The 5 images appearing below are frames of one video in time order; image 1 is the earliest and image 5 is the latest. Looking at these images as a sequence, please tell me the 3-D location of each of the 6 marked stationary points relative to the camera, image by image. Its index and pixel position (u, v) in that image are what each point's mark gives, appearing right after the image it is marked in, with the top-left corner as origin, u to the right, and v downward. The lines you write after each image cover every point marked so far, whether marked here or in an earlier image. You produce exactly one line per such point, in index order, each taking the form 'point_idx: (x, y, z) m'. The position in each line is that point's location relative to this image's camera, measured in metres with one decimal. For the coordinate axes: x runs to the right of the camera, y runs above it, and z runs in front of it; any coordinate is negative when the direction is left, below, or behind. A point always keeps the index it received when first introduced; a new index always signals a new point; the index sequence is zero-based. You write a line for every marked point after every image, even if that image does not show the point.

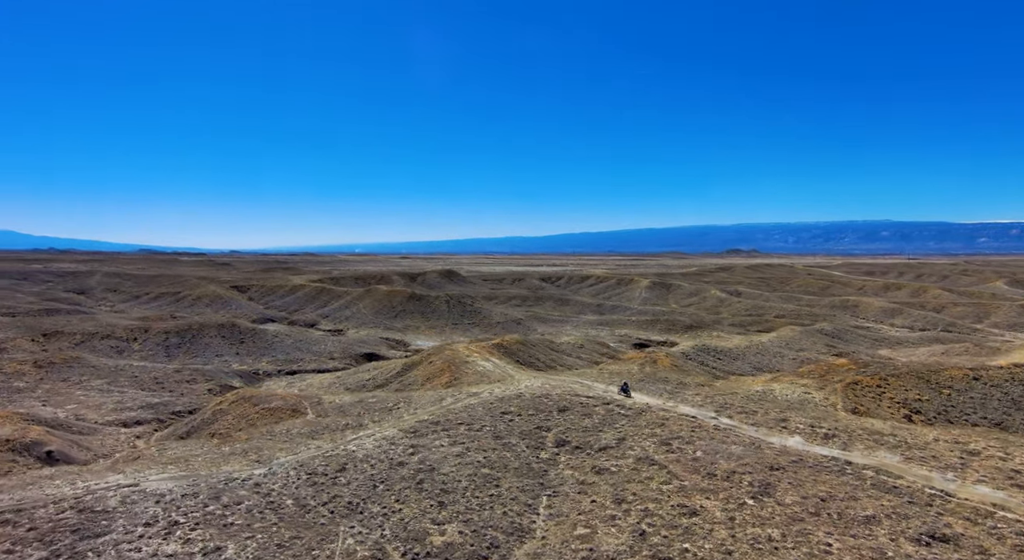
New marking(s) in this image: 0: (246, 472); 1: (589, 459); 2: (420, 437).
0: (-7.3, -5.3, +17.1) m
1: (+2.2, -5.0, +17.3) m
2: (-2.8, -4.8, +19.2) m
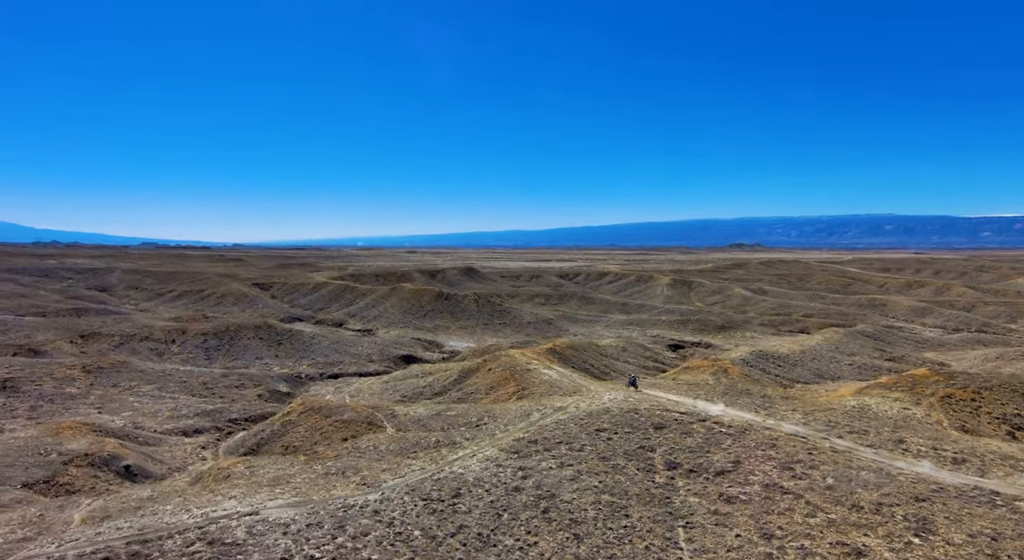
0: (-4.1, -5.8, +16.6) m
1: (+5.3, -5.5, +16.8) m
2: (+0.4, -5.3, +18.6) m
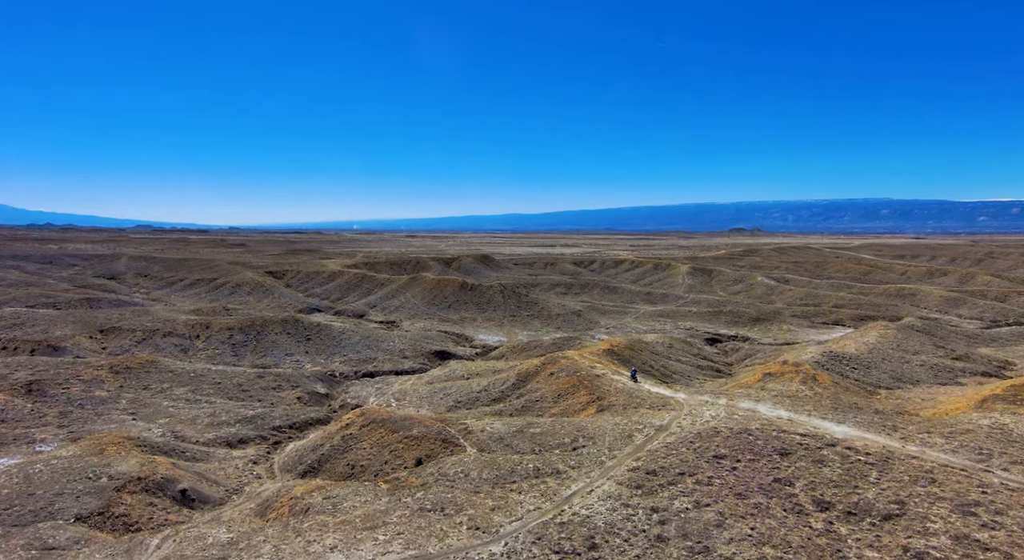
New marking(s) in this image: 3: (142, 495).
0: (-0.8, -6.1, +14.4) m
1: (+8.7, -5.9, +14.6) m
2: (+3.7, -5.7, +16.4) m
3: (-11.7, -6.8, +19.7) m
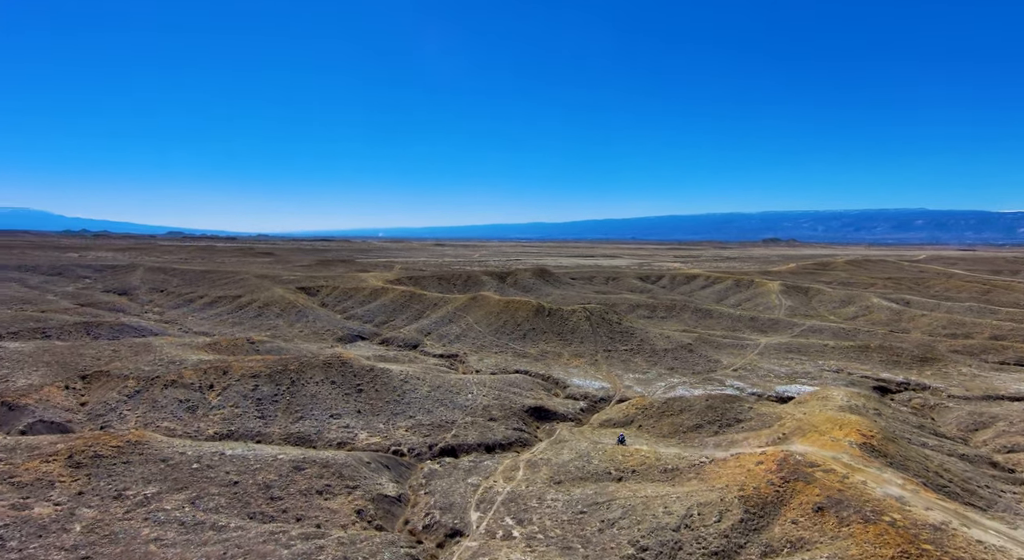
0: (+5.2, -7.5, +0.5) m
1: (+14.6, -7.4, +0.3) m
2: (+9.7, -7.1, +2.3) m
3: (-5.5, -8.2, +6.2) m
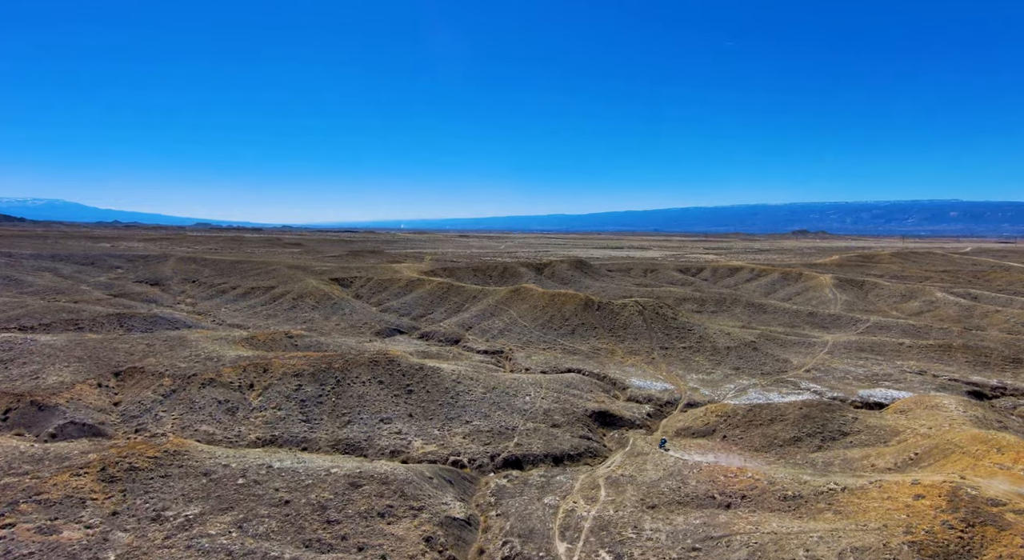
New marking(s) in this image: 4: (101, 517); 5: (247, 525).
0: (+7.3, -7.6, -3.0) m
1: (+16.8, -7.5, -3.6) m
2: (+11.9, -7.2, -1.4) m
3: (-3.2, -8.2, +3.1) m
4: (-12.3, -7.1, +18.3) m
5: (-8.2, -7.7, +19.3) m
